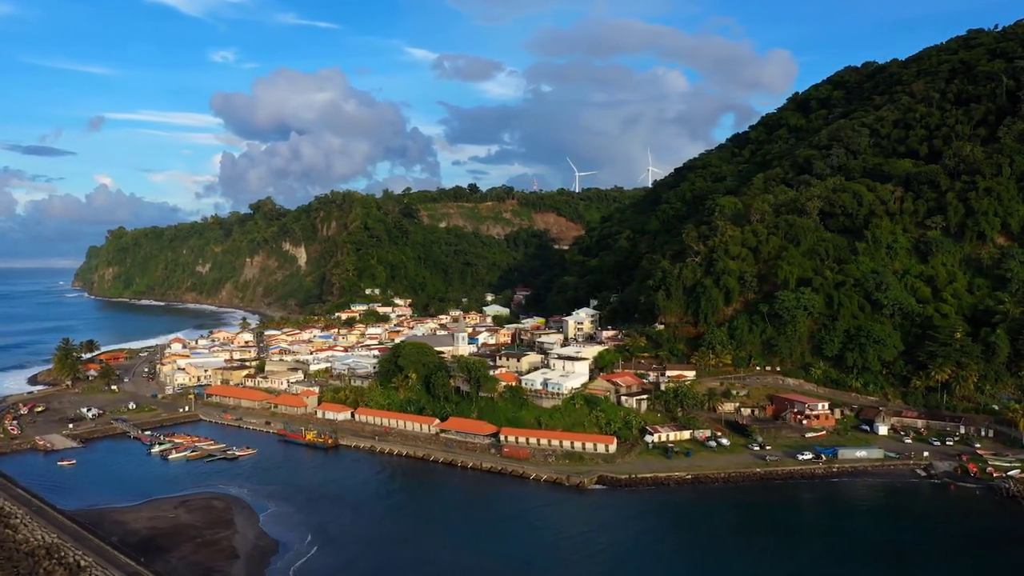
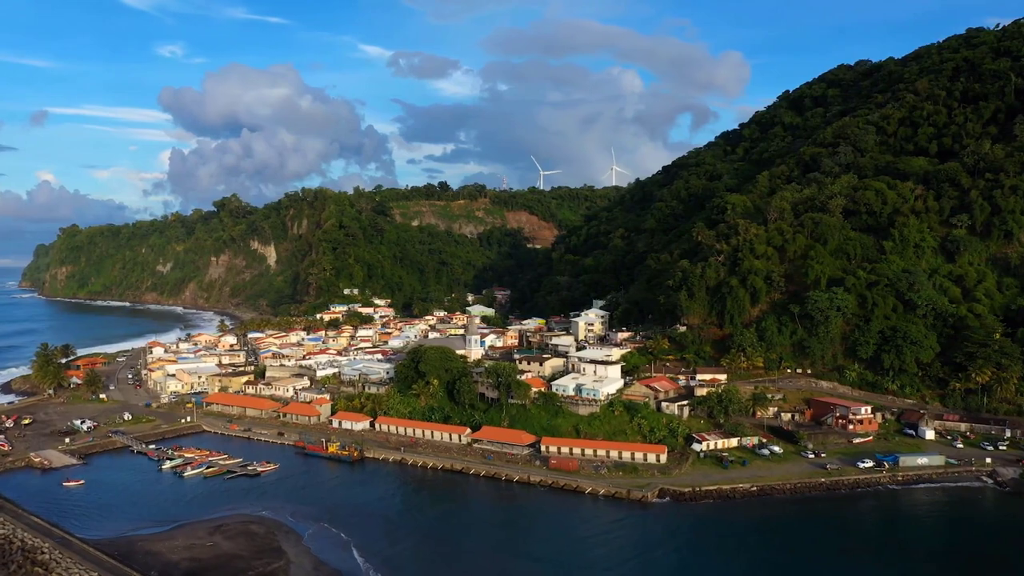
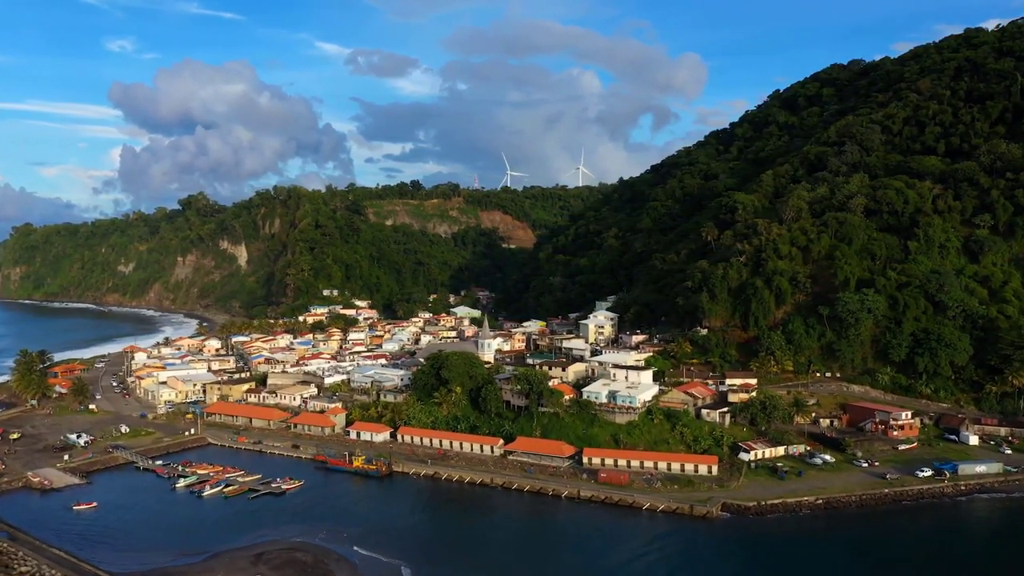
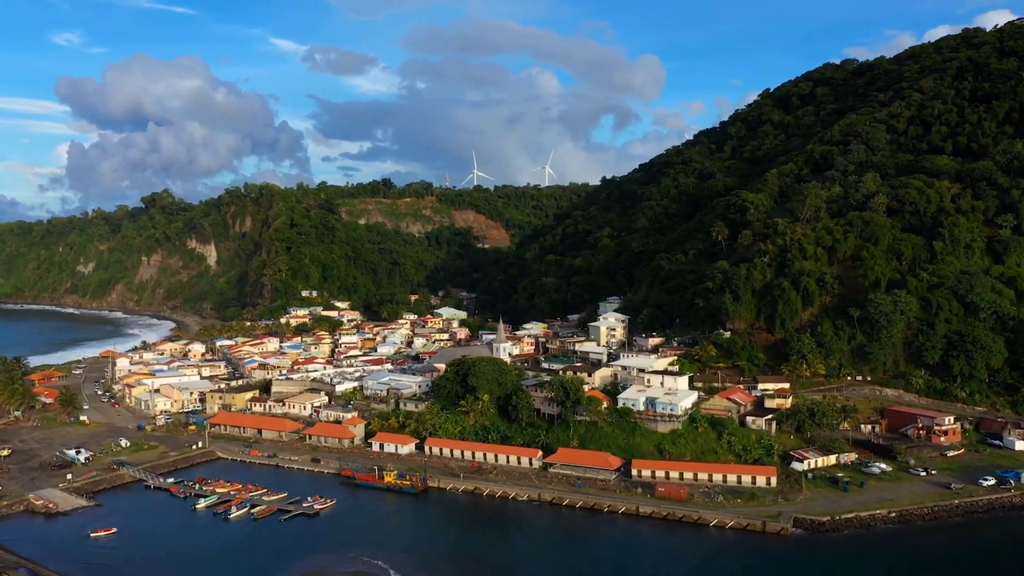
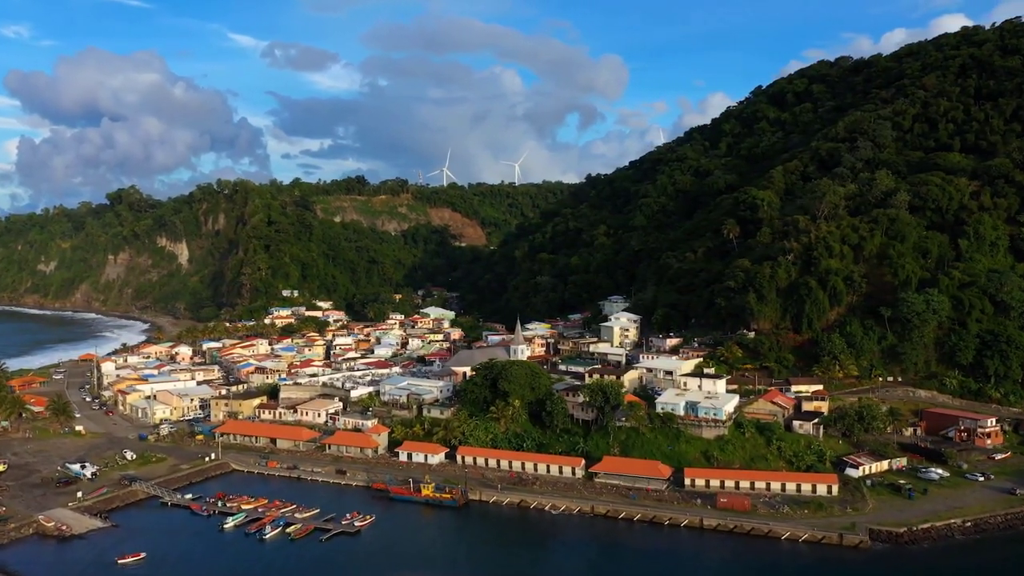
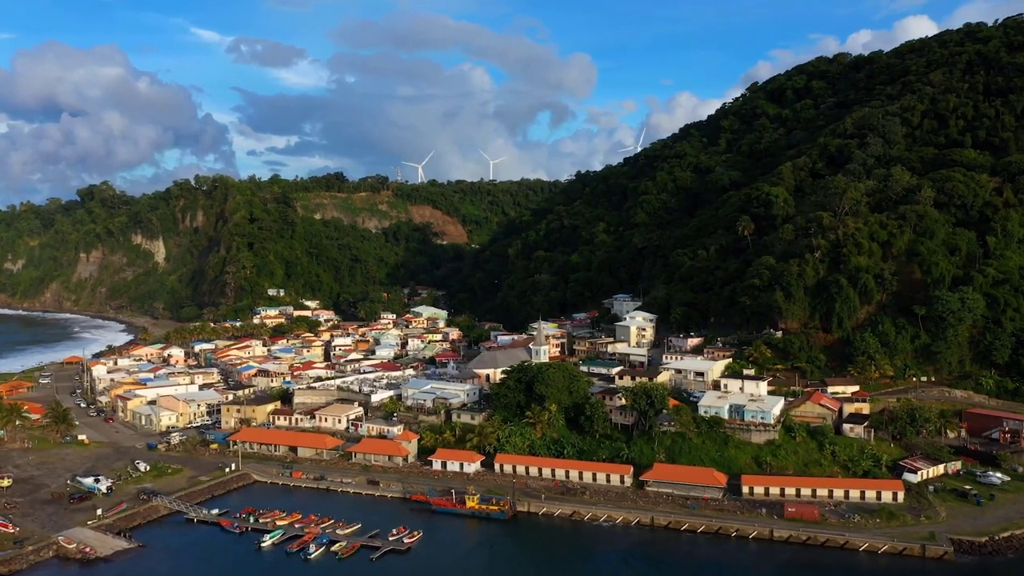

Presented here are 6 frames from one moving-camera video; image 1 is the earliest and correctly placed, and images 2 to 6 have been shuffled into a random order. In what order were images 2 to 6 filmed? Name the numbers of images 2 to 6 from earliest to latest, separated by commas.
2, 3, 4, 5, 6
